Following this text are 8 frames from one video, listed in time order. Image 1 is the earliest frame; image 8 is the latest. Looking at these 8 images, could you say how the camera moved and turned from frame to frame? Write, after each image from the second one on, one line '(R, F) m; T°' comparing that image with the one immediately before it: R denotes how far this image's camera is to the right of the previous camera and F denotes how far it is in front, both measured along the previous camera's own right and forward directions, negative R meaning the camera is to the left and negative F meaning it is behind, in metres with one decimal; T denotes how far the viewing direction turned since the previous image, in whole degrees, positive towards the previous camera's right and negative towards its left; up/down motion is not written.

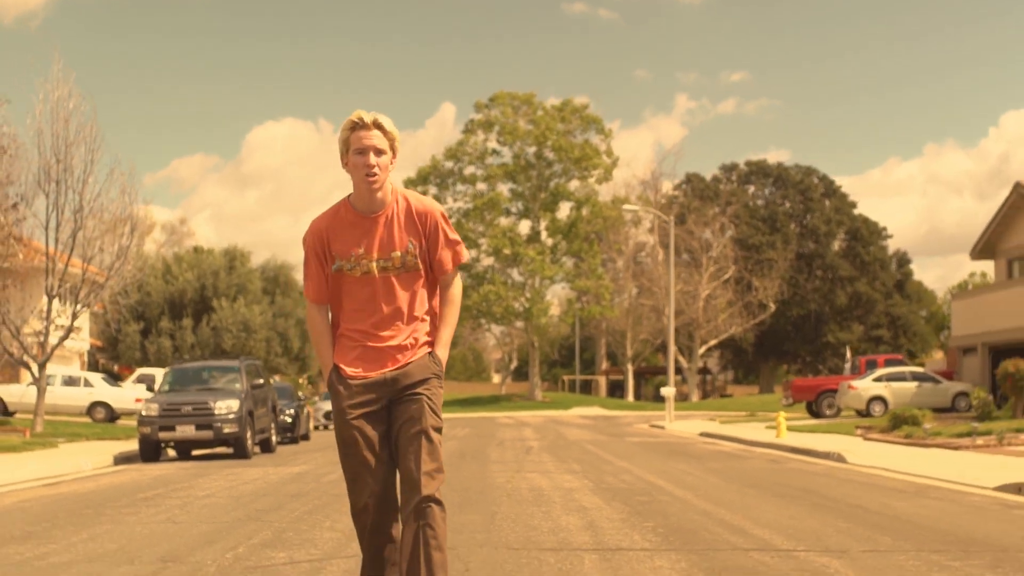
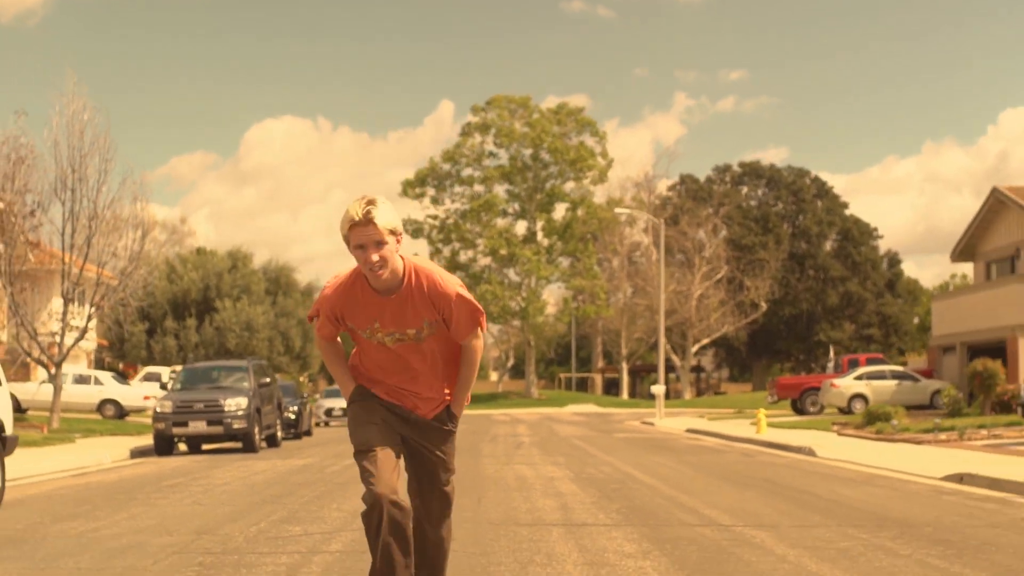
(+0.1, -1.4) m; 0°
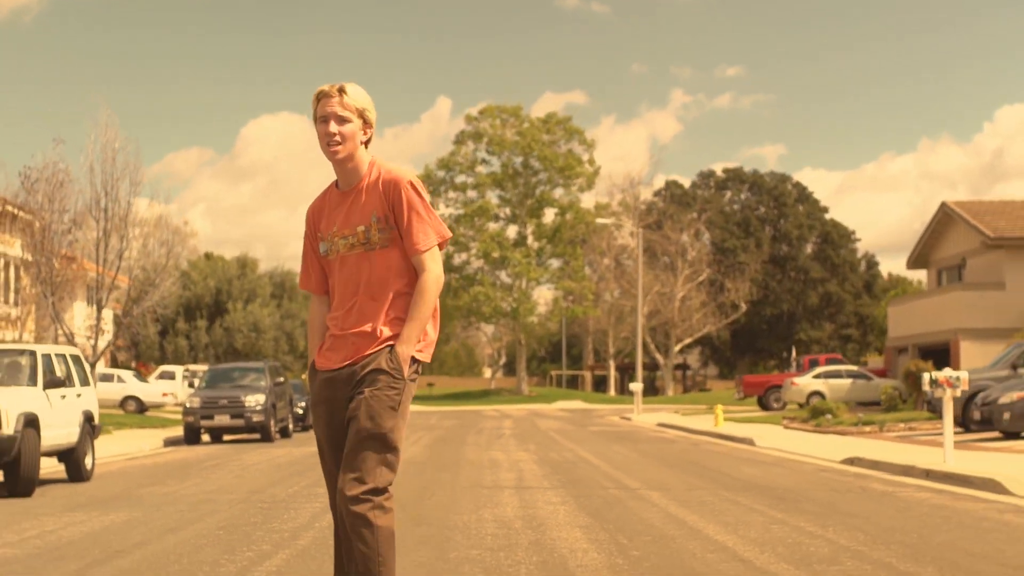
(+0.3, -3.6) m; 0°
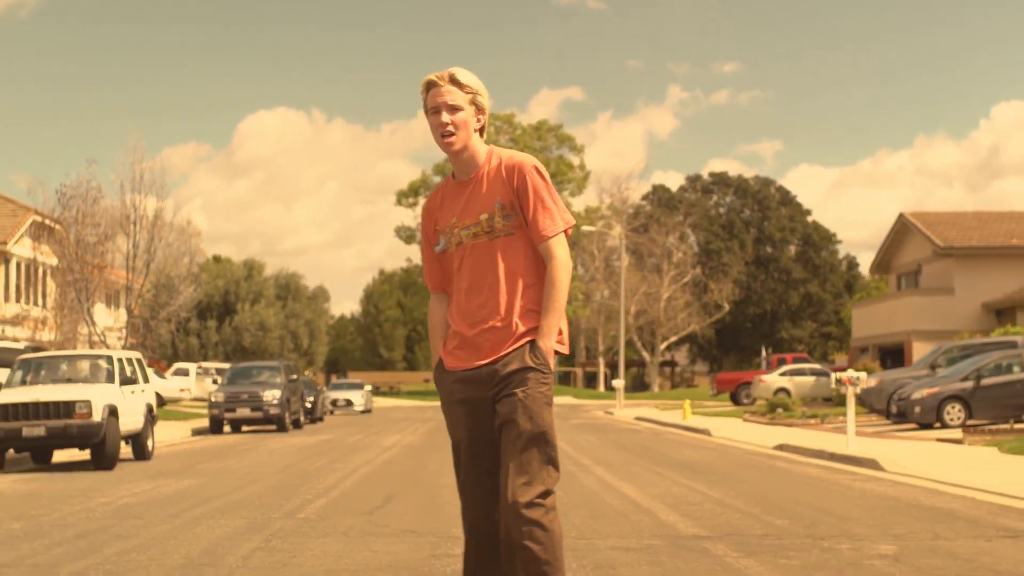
(+0.3, -3.6) m; 0°
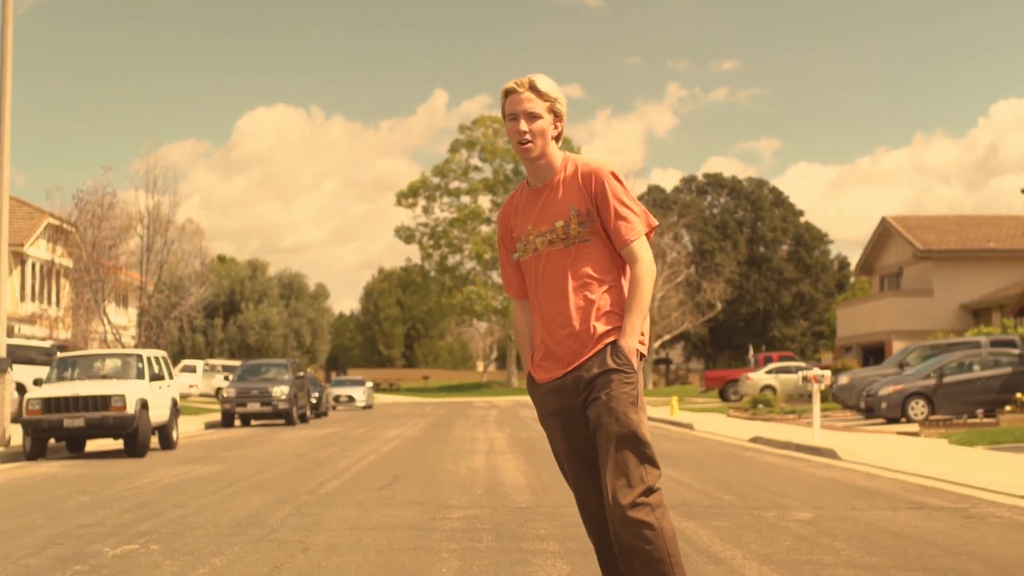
(+0.1, -1.8) m; 0°
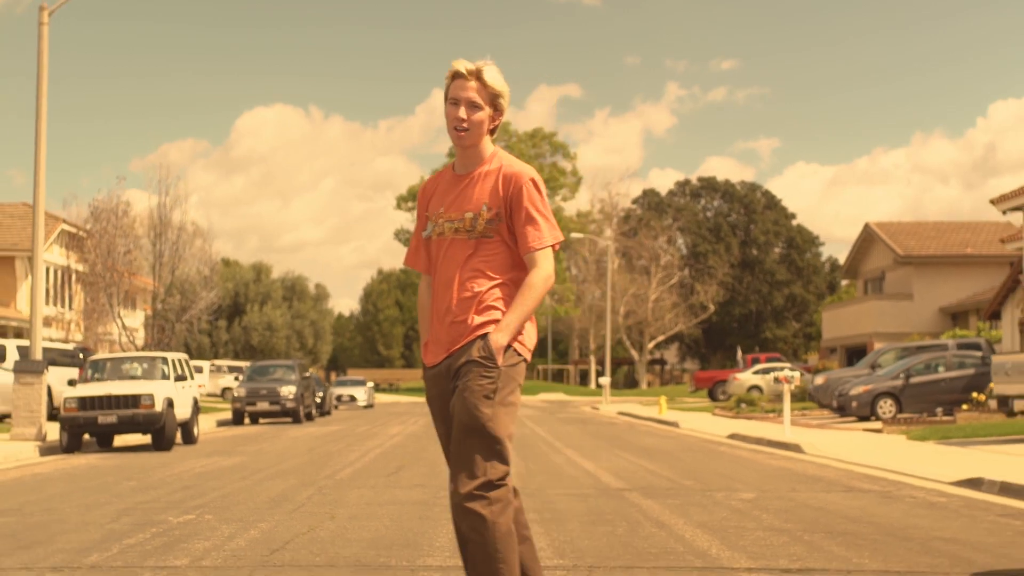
(+0.1, -1.8) m; 0°
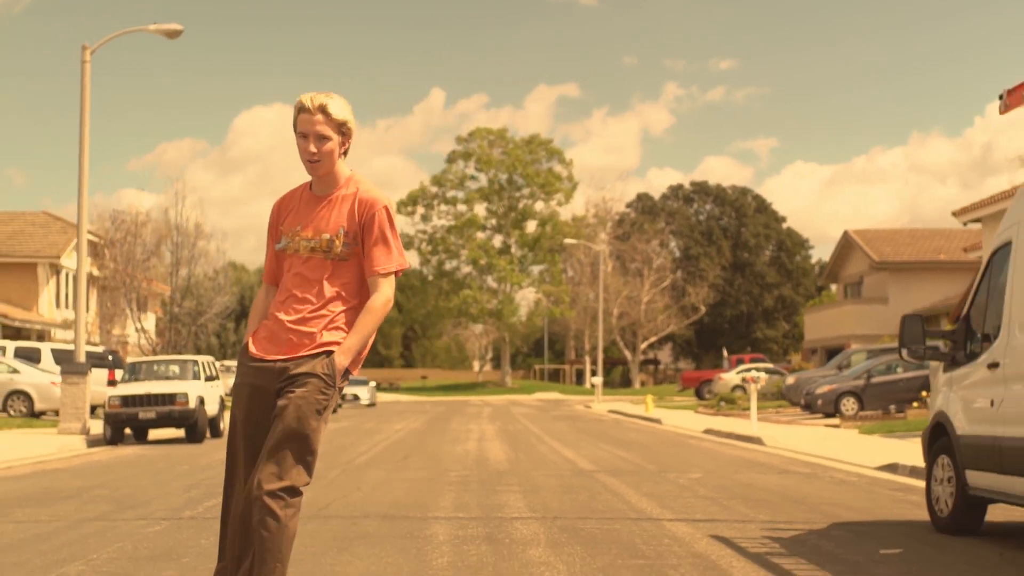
(+0.1, -2.6) m; 0°
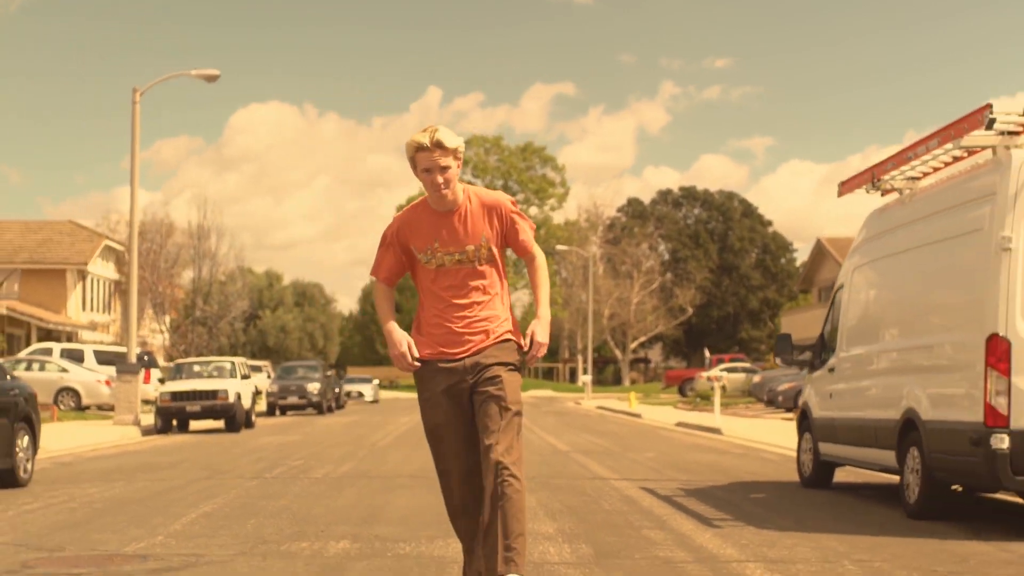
(0.0, -3.8) m; 0°
